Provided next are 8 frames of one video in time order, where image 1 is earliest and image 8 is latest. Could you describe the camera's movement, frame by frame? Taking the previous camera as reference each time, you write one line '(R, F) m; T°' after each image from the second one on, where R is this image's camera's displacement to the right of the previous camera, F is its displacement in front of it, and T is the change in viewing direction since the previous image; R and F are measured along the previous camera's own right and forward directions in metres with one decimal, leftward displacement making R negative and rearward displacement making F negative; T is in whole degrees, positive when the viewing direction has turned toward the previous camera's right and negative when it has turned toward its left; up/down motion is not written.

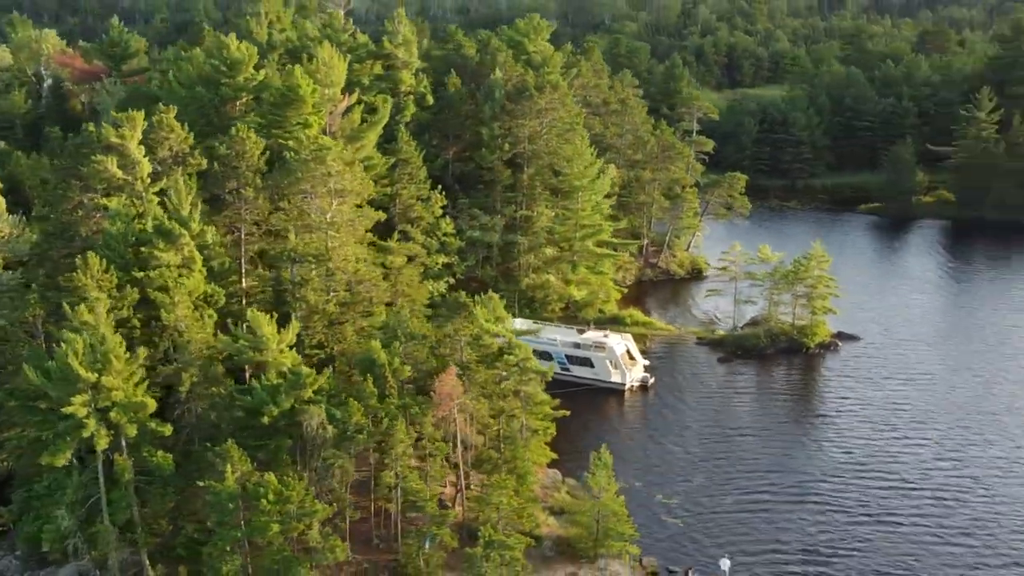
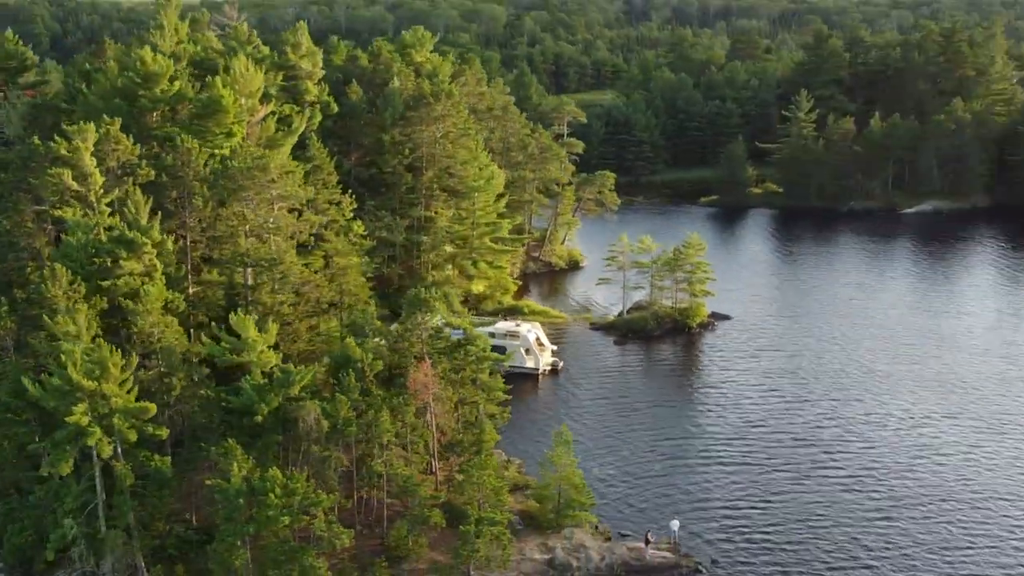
(-4.9, -1.5) m; +14°
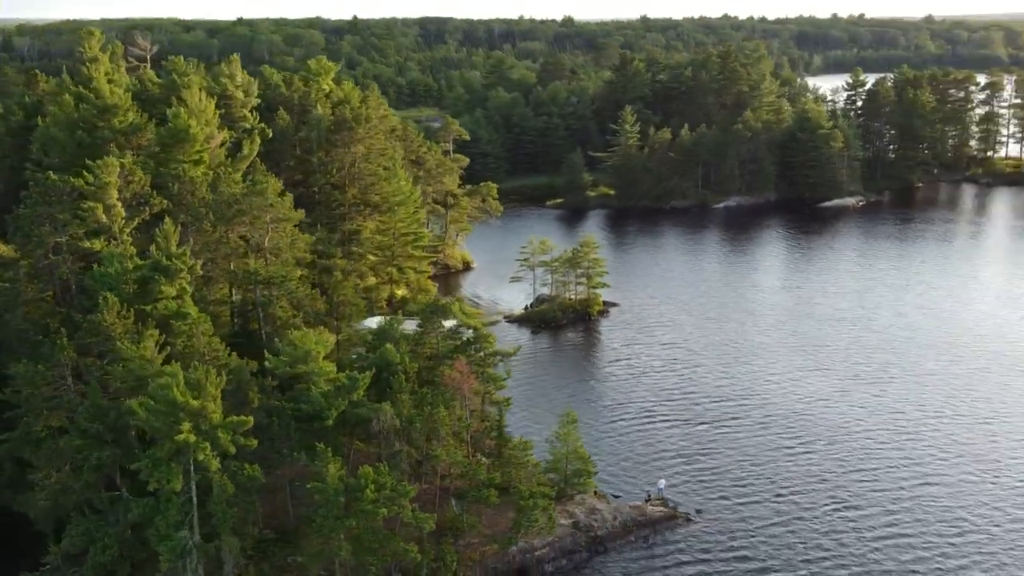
(-8.8, -1.8) m; +19°
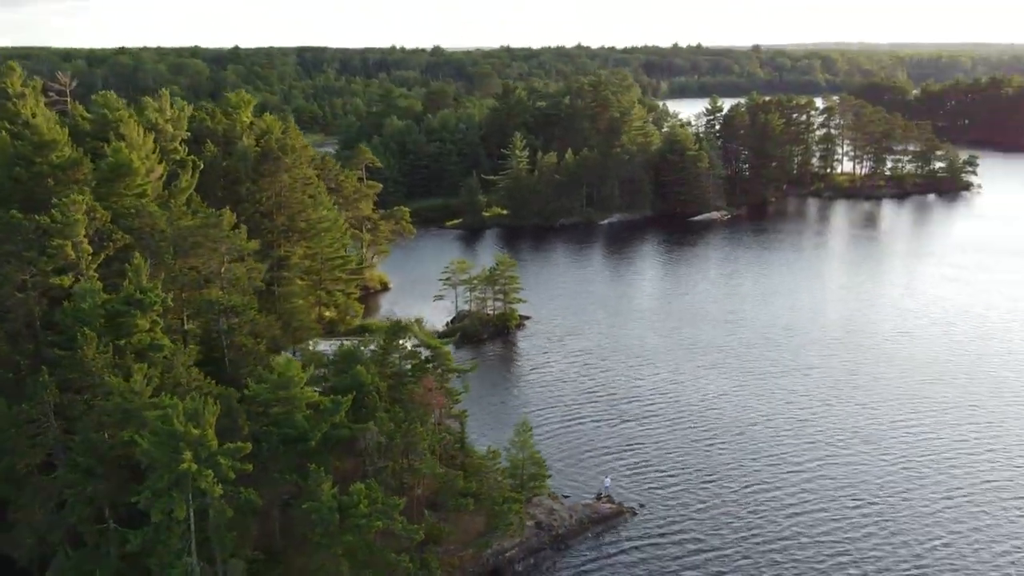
(-4.0, -1.5) m; +10°
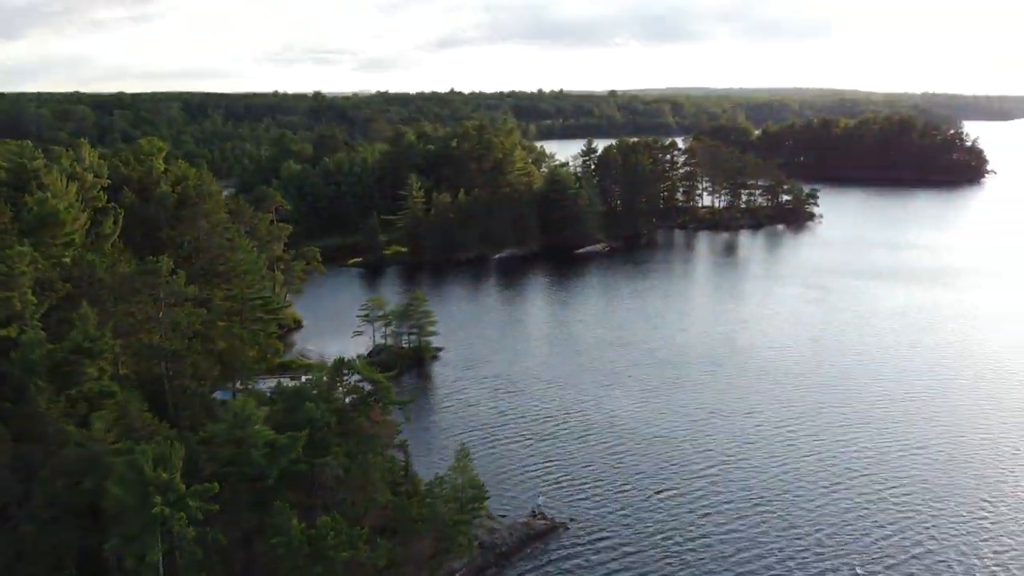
(-3.0, -1.5) m; +9°
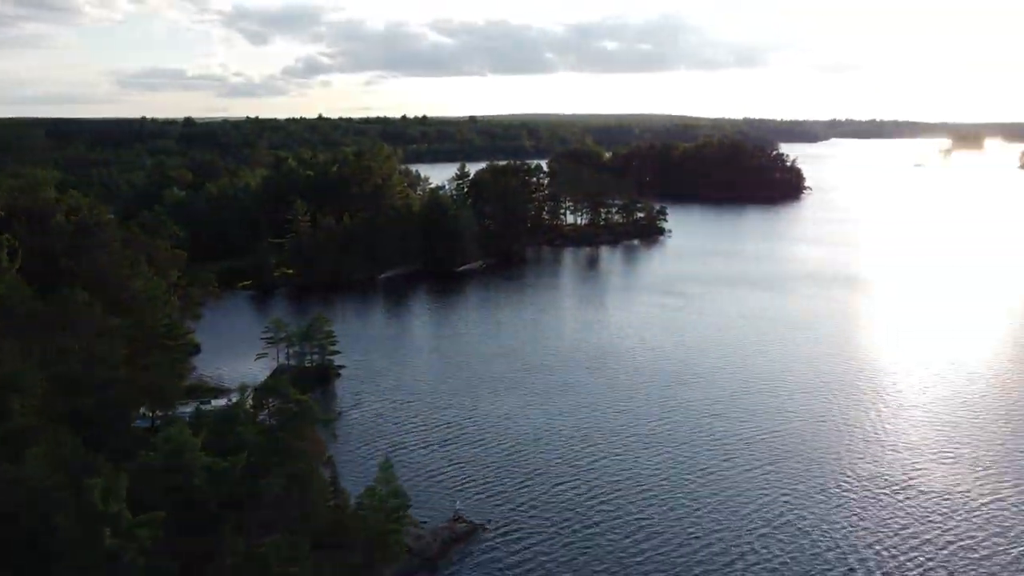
(-2.9, -1.2) m; +9°
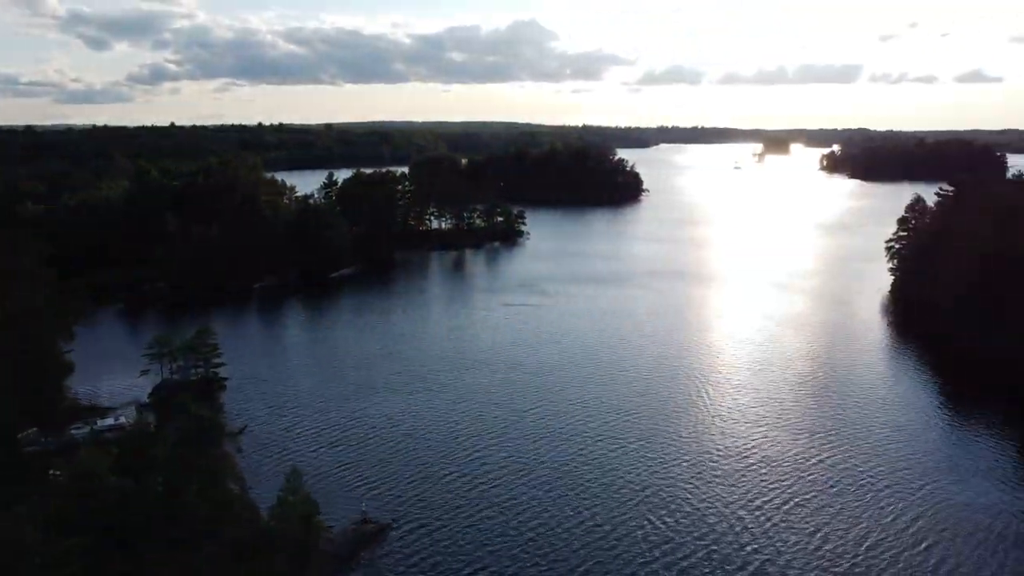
(-2.4, +0.3) m; +9°
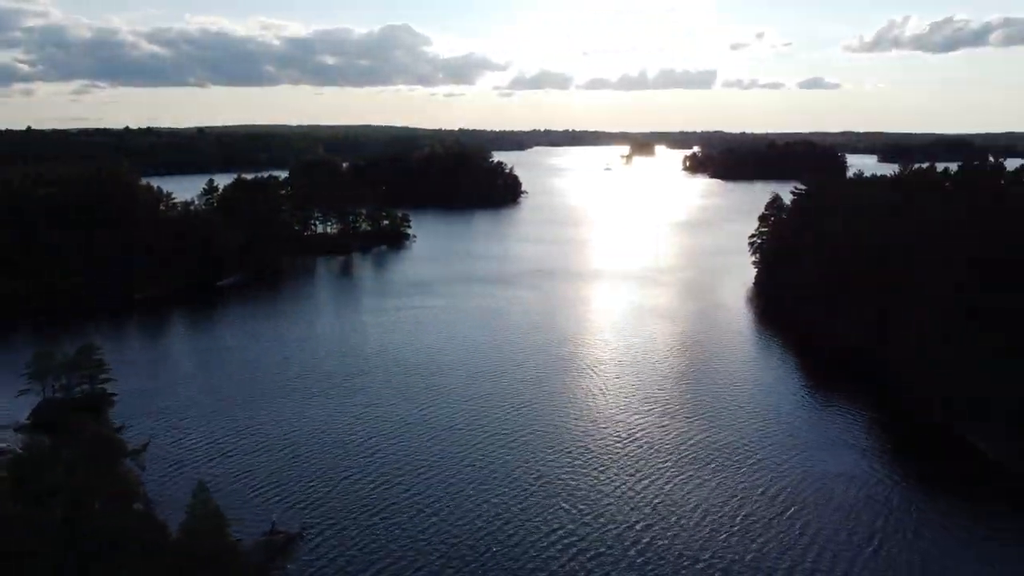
(-1.2, +1.3) m; +7°
